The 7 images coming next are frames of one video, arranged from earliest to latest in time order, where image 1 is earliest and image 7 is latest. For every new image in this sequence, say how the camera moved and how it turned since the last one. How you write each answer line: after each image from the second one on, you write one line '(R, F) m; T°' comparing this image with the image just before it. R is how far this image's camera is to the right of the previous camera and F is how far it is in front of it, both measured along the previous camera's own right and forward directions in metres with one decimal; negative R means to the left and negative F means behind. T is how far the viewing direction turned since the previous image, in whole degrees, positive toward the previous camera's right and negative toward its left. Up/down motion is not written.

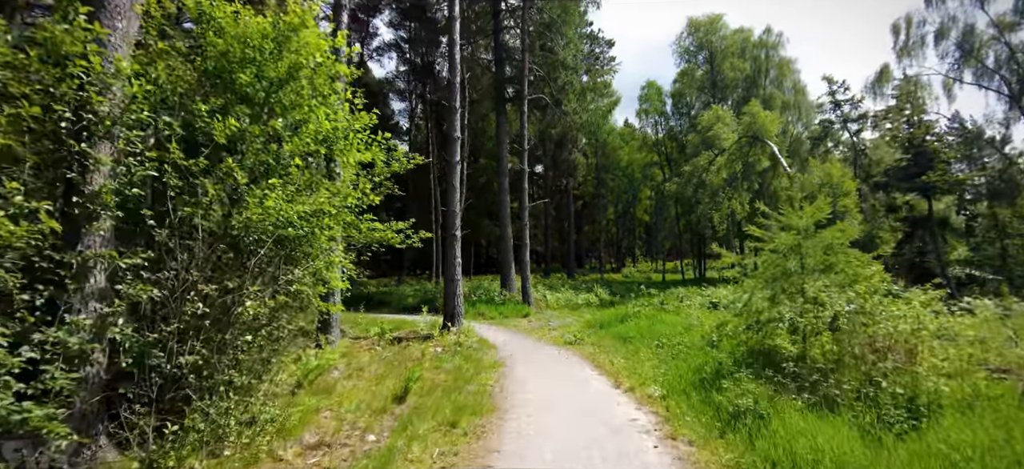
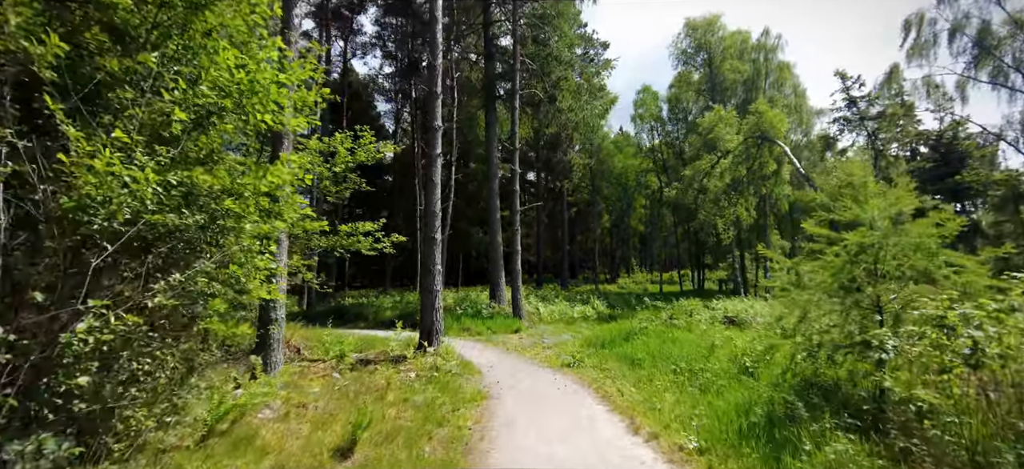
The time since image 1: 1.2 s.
(+0.1, +1.6) m; +1°
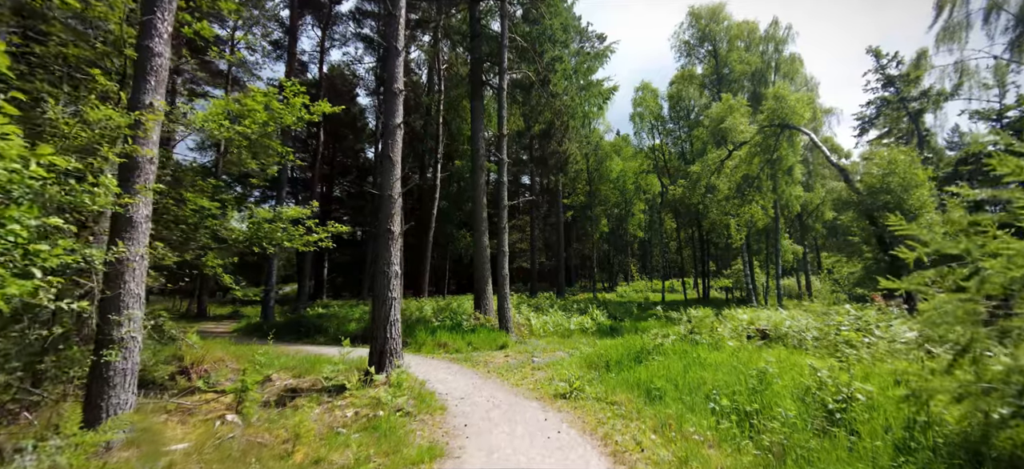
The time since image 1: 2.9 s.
(+0.3, +2.3) m; 0°
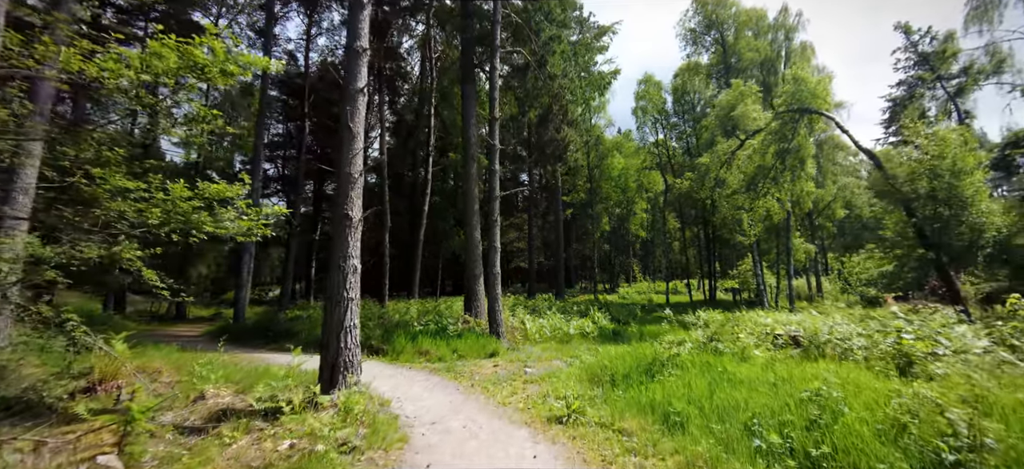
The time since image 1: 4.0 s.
(+0.2, +1.4) m; 0°
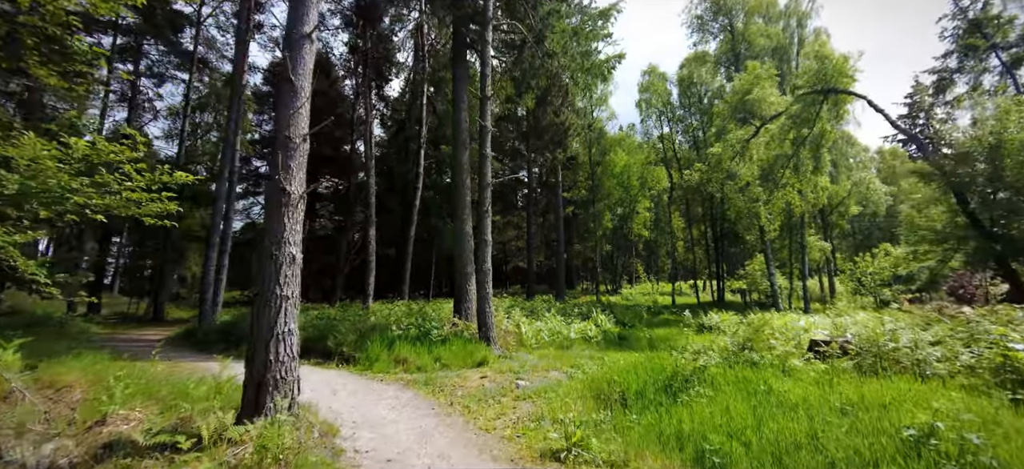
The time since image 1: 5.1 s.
(+0.2, +1.4) m; 0°
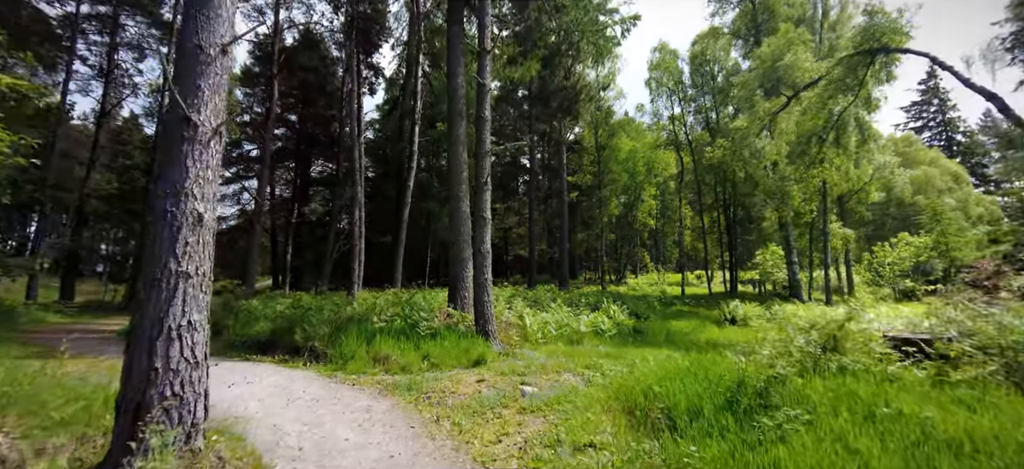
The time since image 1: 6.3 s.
(-0.1, +1.6) m; 0°
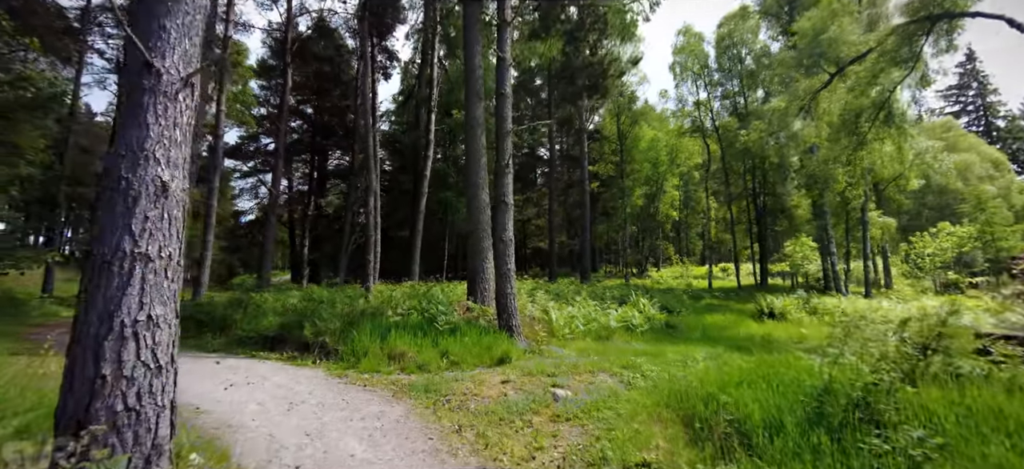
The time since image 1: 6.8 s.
(-0.1, +0.8) m; -2°
